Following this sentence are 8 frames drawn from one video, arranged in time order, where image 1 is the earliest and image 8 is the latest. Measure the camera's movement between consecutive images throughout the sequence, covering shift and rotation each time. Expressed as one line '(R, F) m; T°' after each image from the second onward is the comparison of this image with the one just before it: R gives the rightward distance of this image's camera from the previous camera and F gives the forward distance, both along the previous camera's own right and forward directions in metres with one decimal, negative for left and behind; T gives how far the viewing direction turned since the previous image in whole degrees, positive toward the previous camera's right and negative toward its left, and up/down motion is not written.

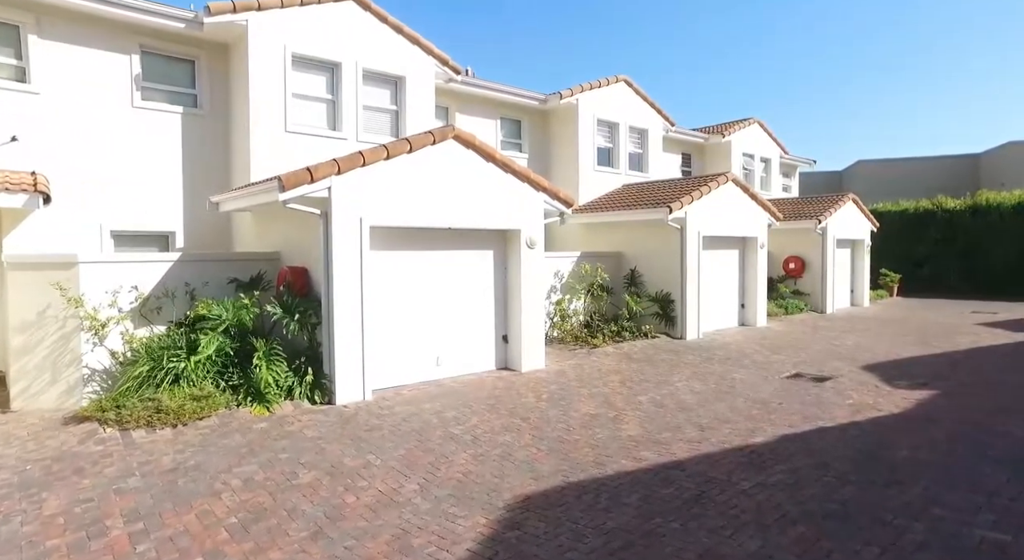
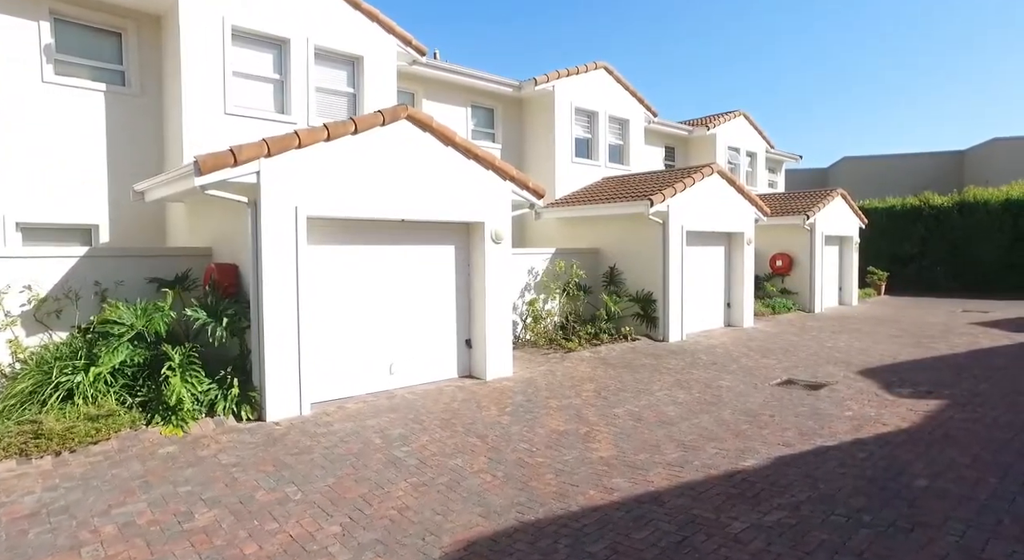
(+0.4, +1.0) m; +1°
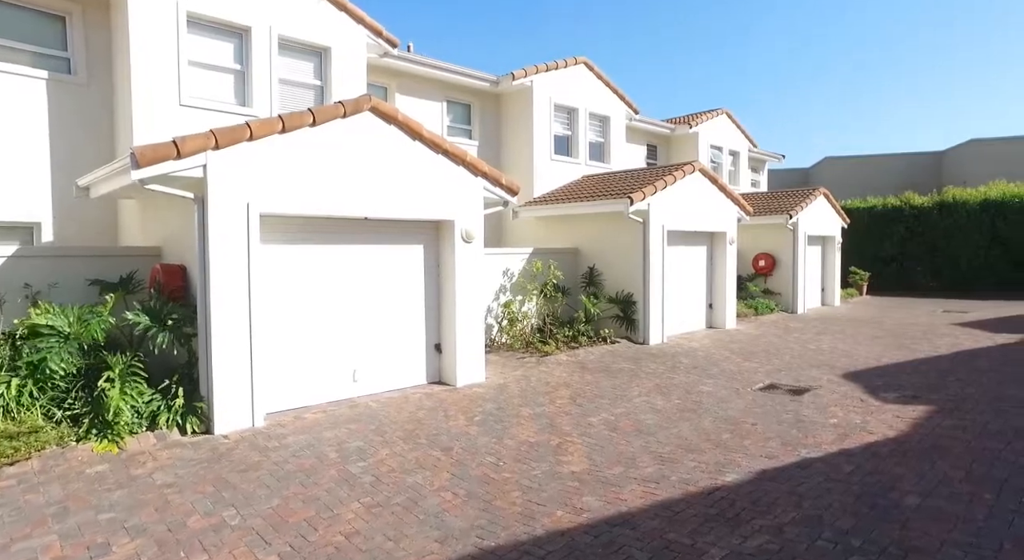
(+0.2, +0.5) m; +1°
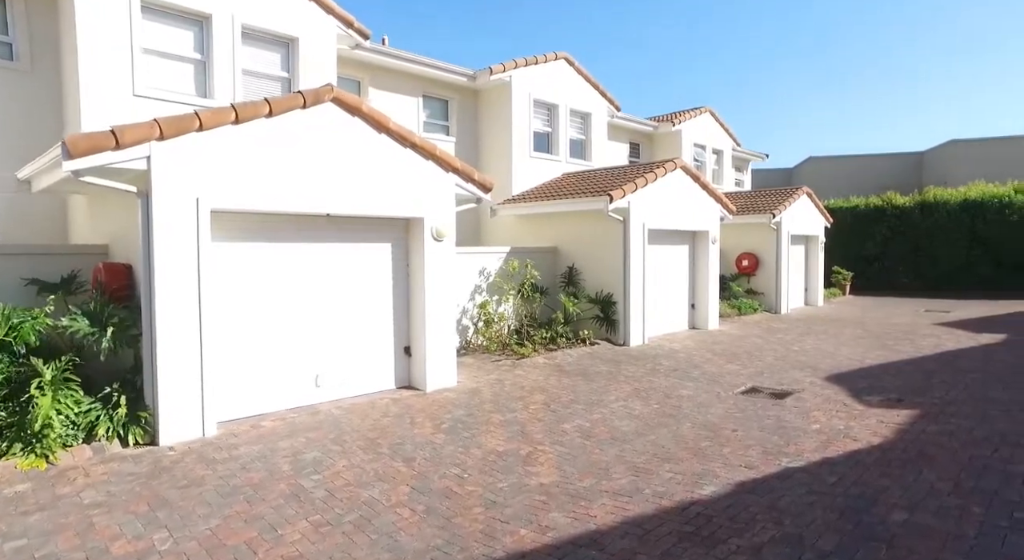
(+0.2, +0.4) m; +1°
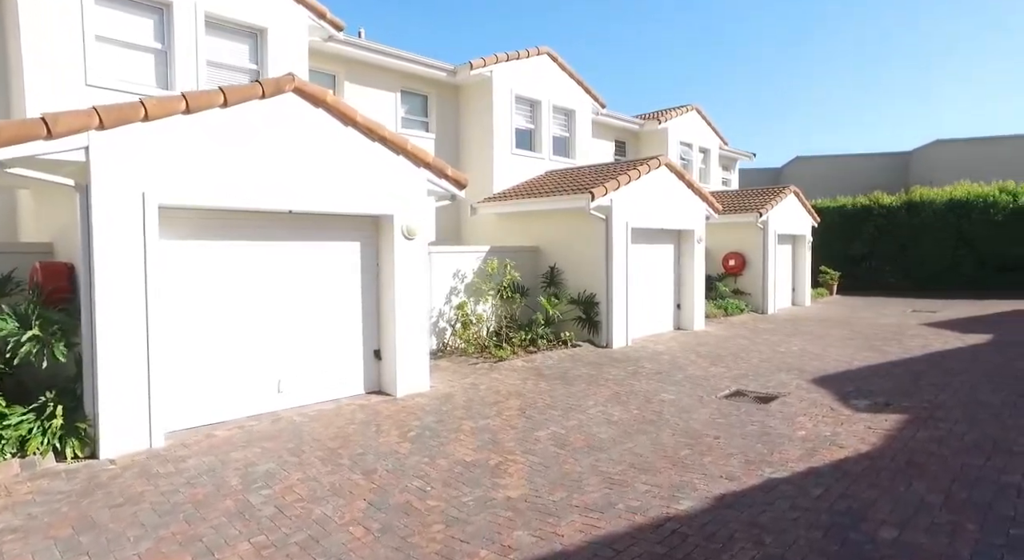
(+0.2, +0.4) m; +1°
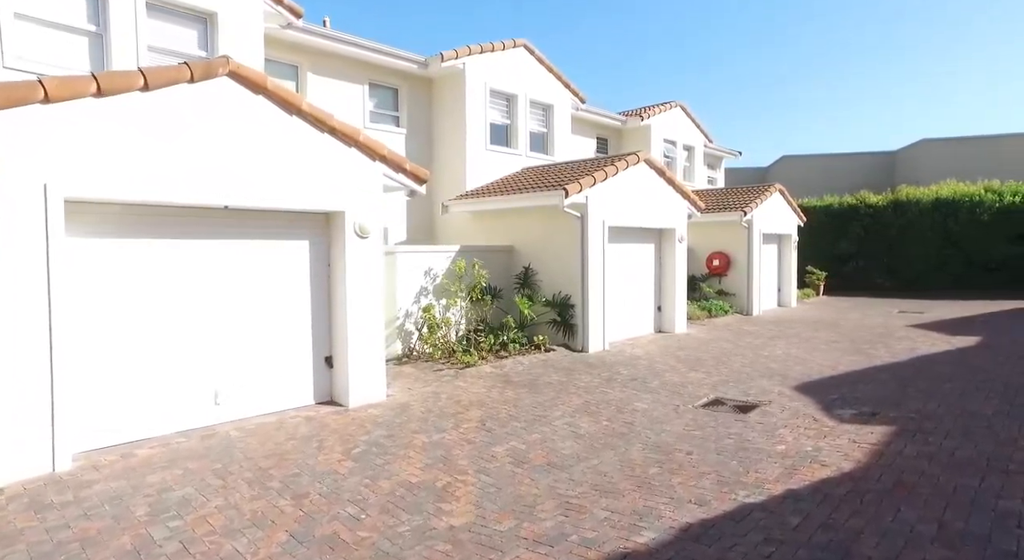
(+0.4, +0.6) m; +1°
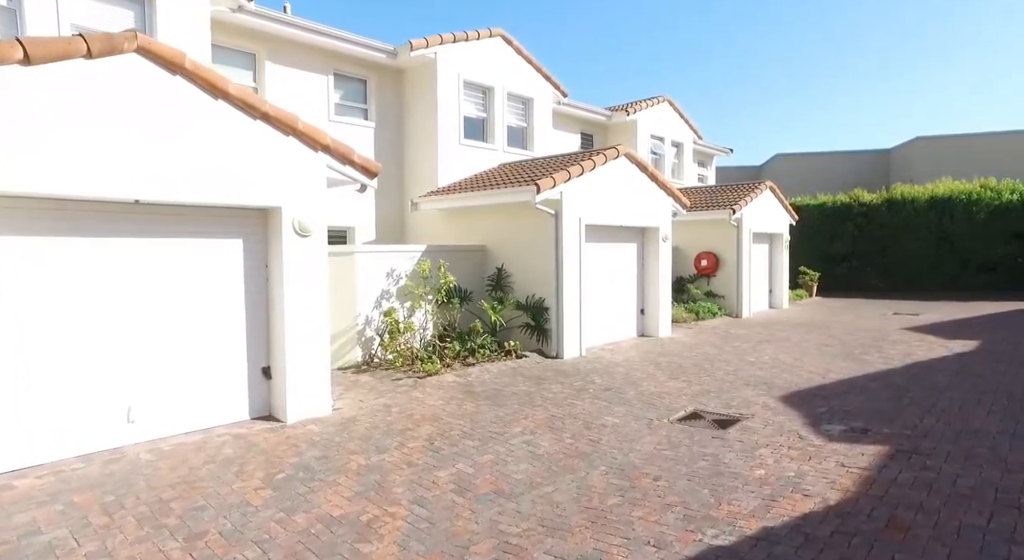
(+0.5, +0.7) m; 0°
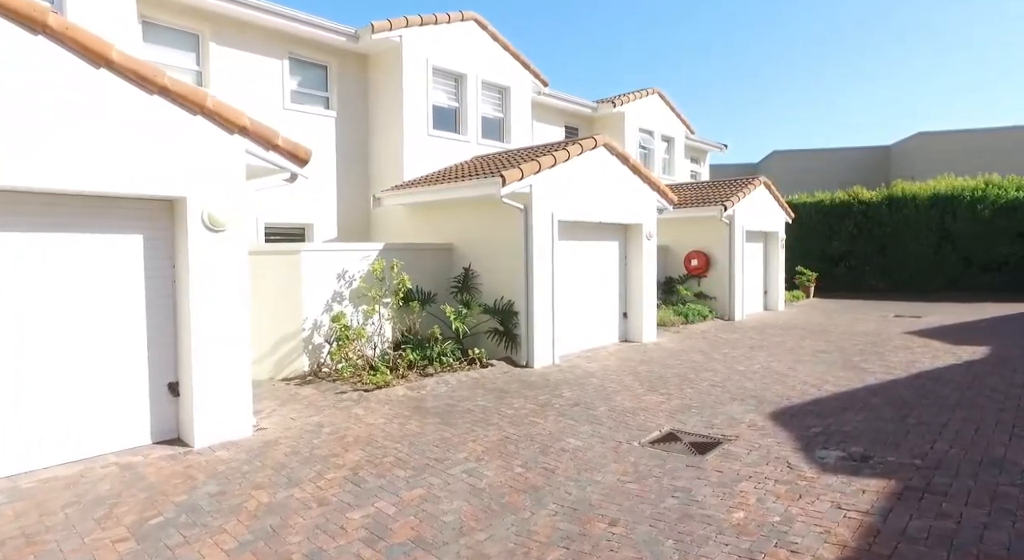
(+0.6, +1.0) m; 0°
